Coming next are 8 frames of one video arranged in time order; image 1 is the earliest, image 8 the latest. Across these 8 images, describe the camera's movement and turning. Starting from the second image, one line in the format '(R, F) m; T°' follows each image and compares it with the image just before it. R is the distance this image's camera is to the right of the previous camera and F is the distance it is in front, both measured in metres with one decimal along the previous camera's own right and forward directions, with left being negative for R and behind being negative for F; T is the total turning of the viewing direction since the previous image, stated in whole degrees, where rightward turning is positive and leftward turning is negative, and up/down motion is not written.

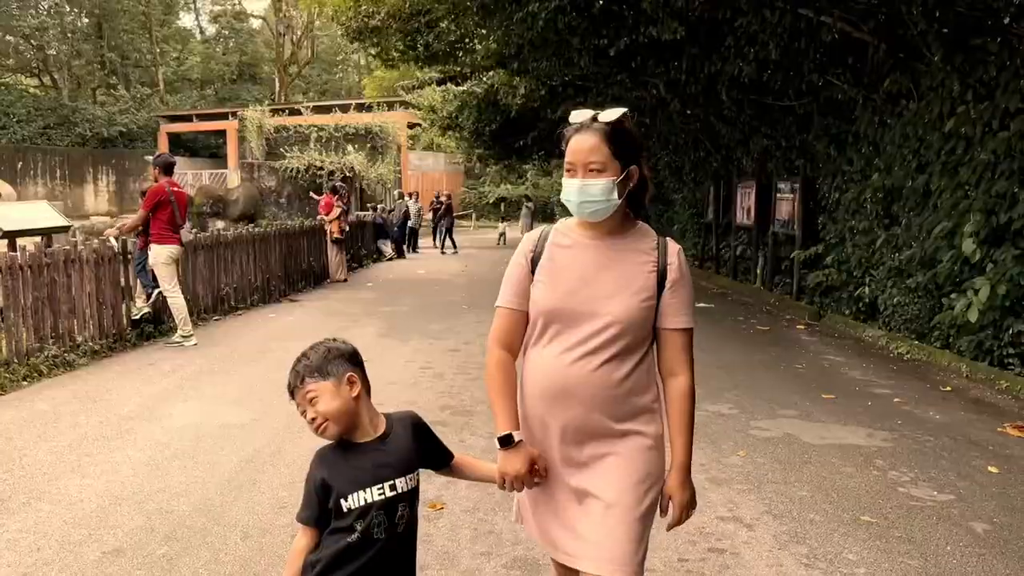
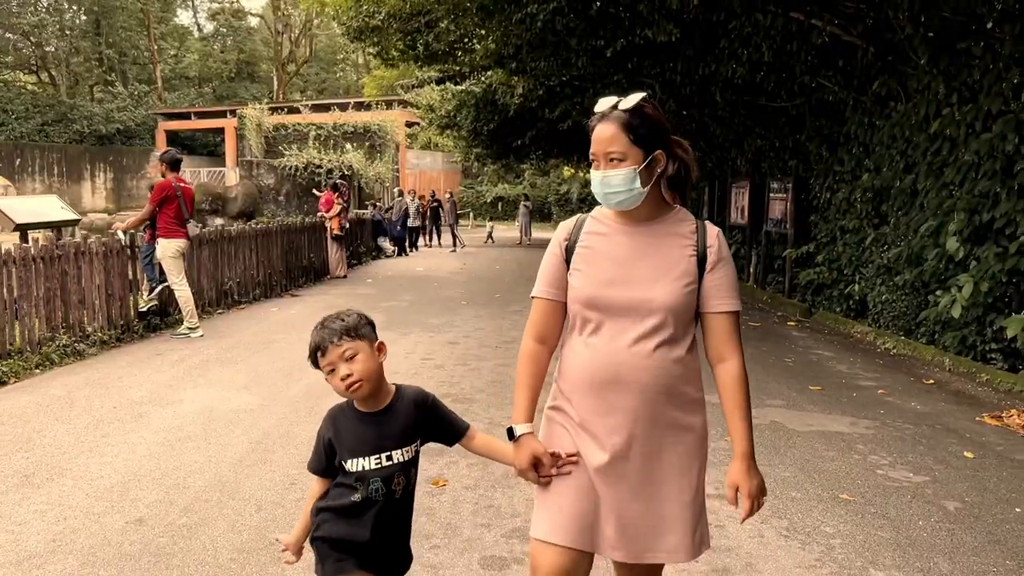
(0.0, -0.2) m; 0°
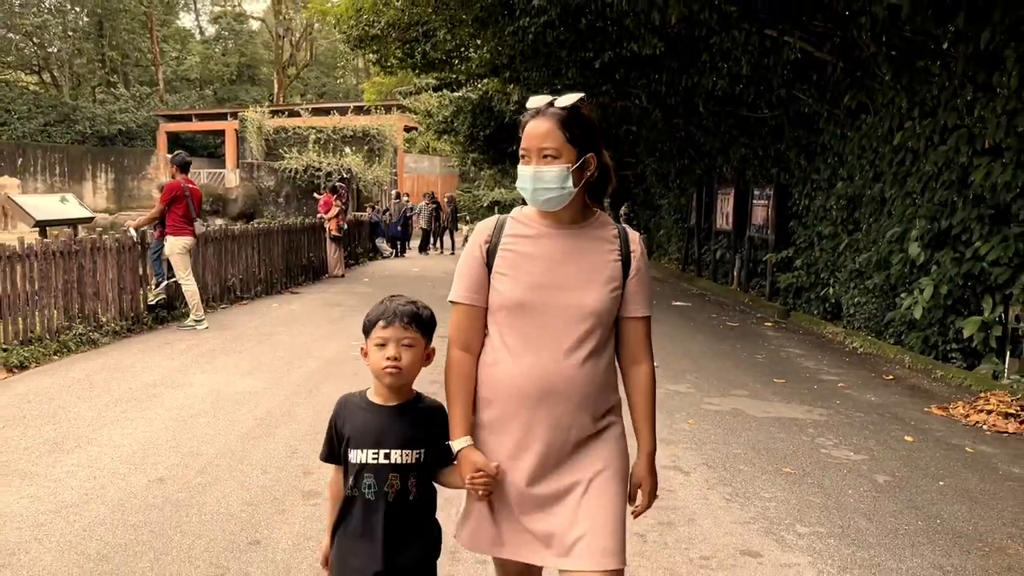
(+0.1, -0.5) m; 0°
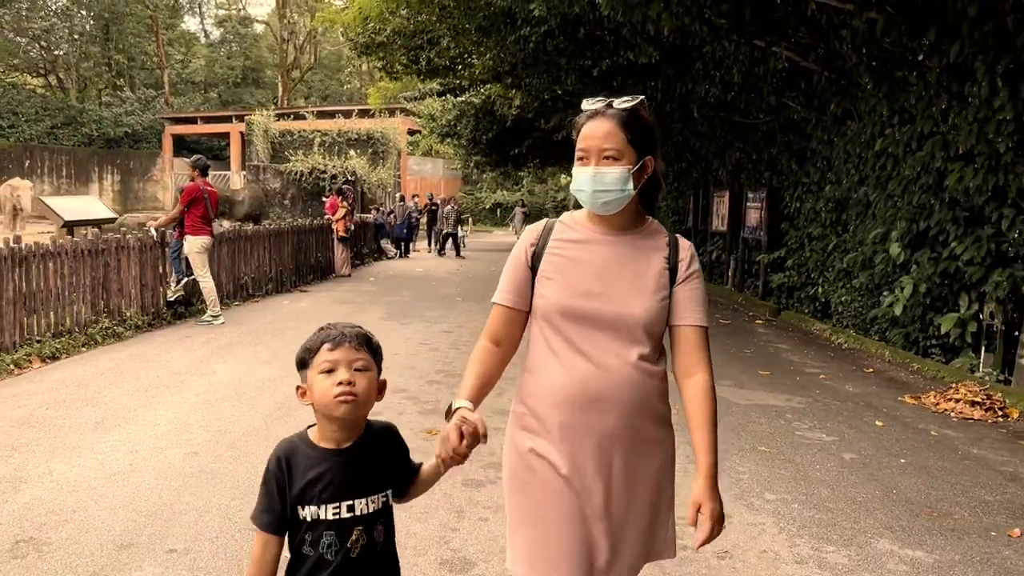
(0.0, -0.5) m; 0°
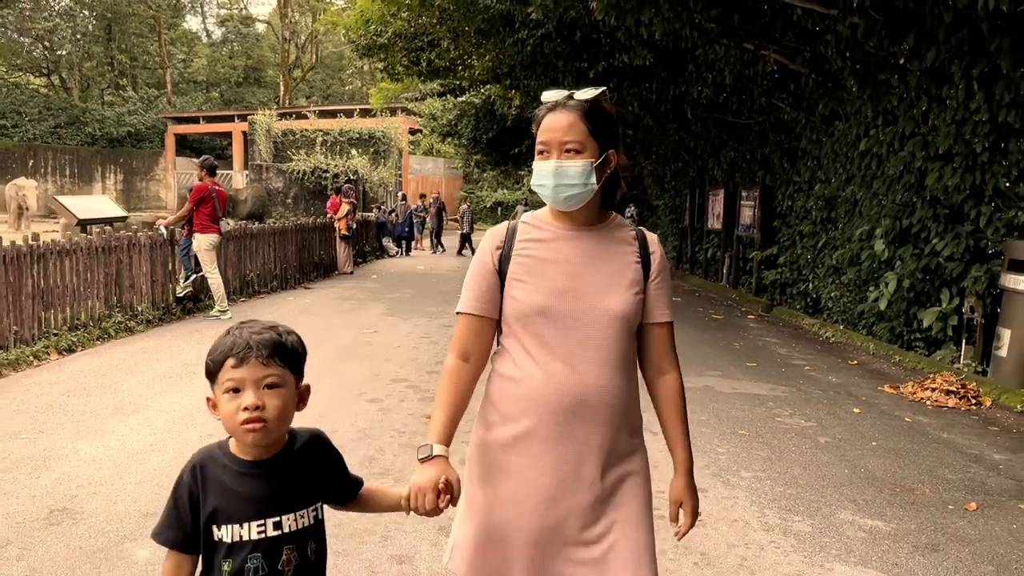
(0.0, -0.3) m; 0°
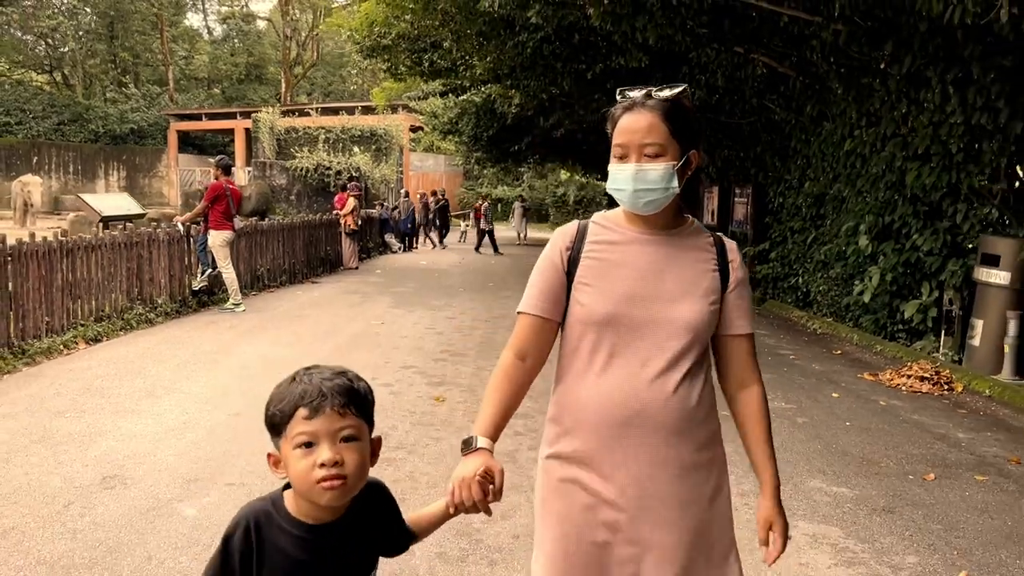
(0.0, -0.5) m; 0°
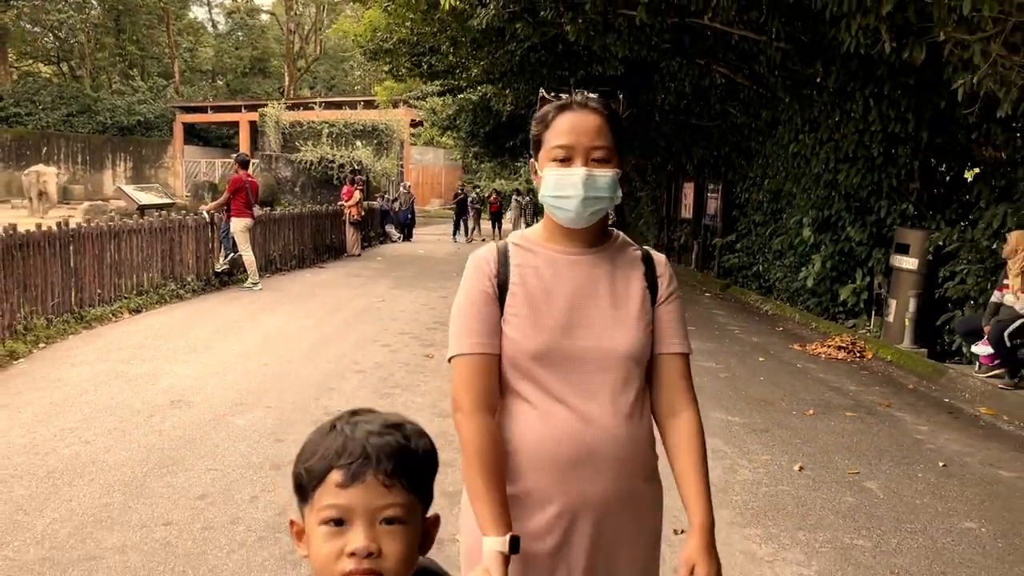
(+0.2, -1.3) m; 0°
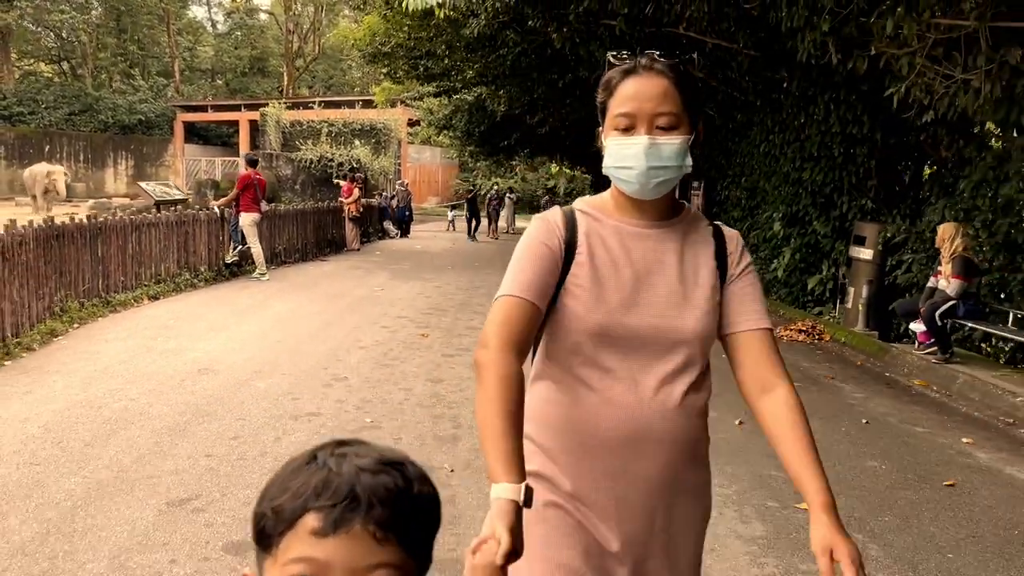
(+0.1, -0.8) m; 0°
